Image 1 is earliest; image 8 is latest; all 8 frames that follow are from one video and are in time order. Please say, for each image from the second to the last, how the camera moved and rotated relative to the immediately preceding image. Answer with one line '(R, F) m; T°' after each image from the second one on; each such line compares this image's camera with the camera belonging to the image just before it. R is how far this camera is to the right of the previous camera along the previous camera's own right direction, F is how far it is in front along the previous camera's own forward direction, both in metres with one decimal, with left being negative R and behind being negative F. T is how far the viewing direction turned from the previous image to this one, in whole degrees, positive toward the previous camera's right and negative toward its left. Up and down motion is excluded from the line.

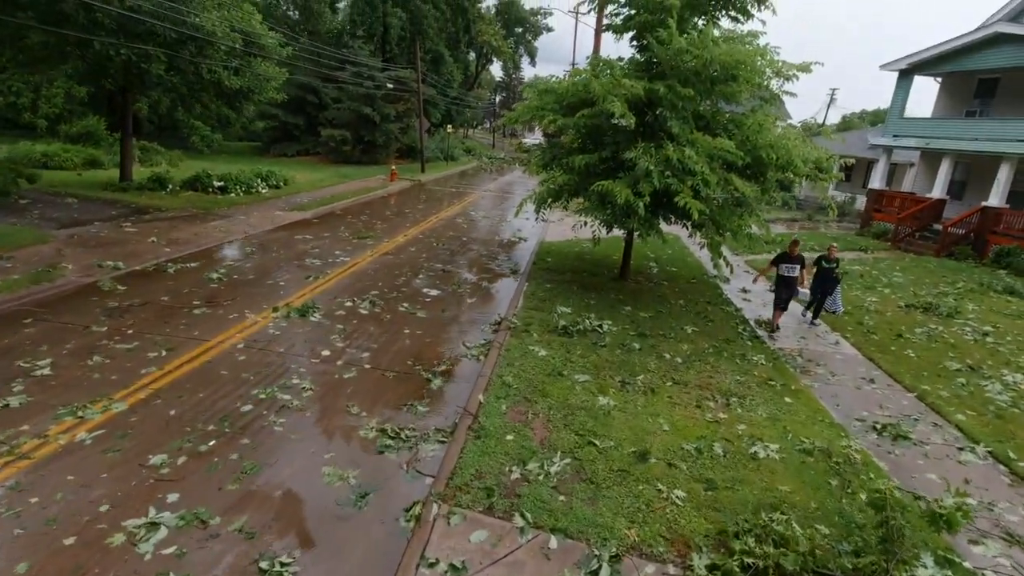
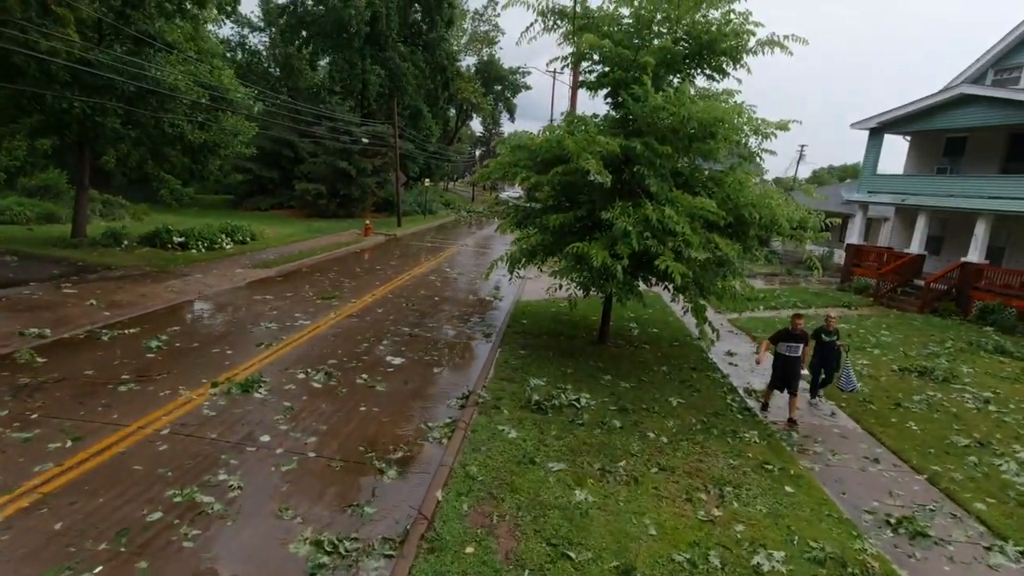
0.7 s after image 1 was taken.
(+0.2, +0.6) m; +2°
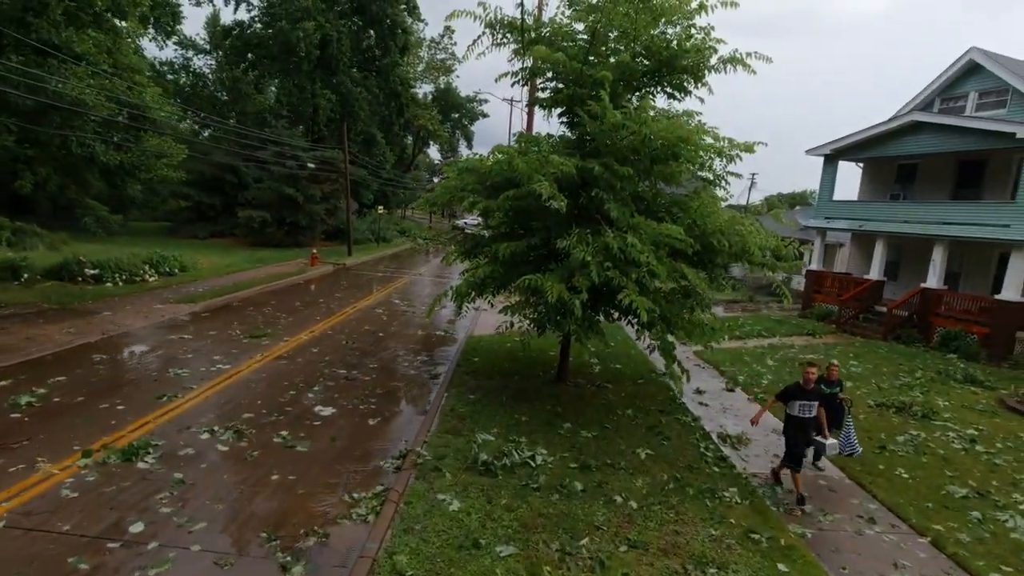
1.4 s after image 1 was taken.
(+0.2, +0.9) m; +4°
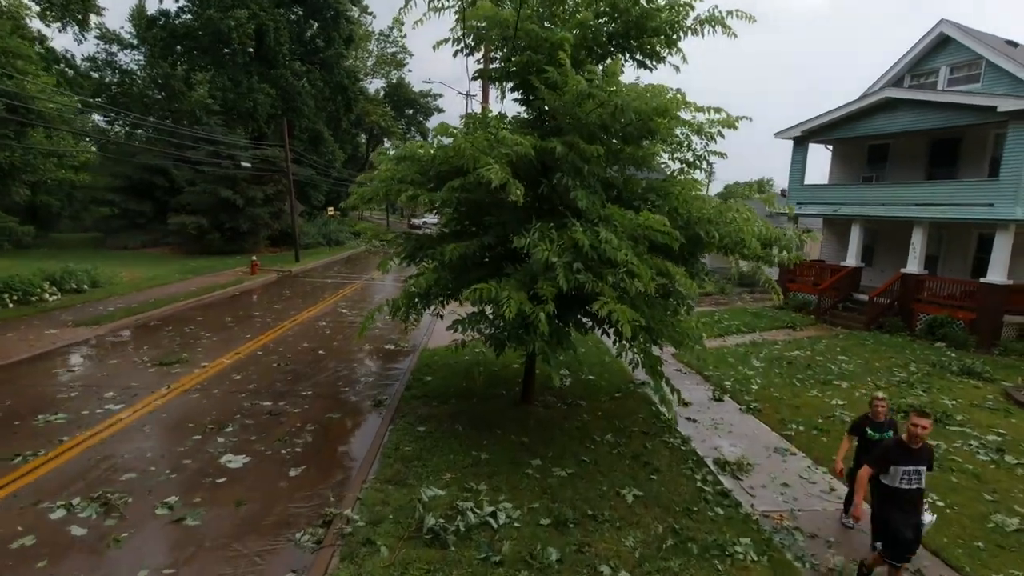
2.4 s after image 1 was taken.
(+0.2, +1.2) m; +4°
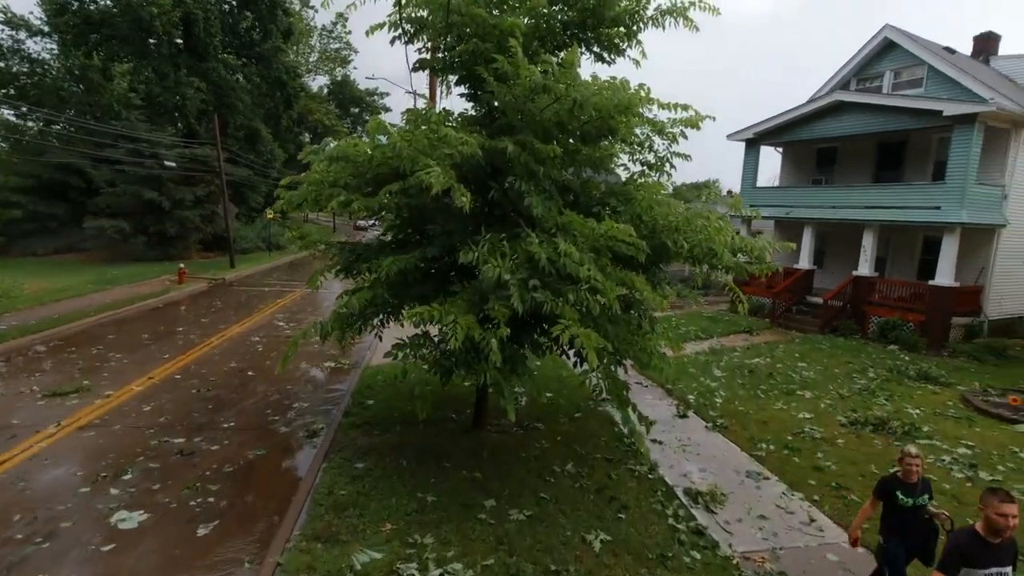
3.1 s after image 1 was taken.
(+0.1, +0.7) m; +5°
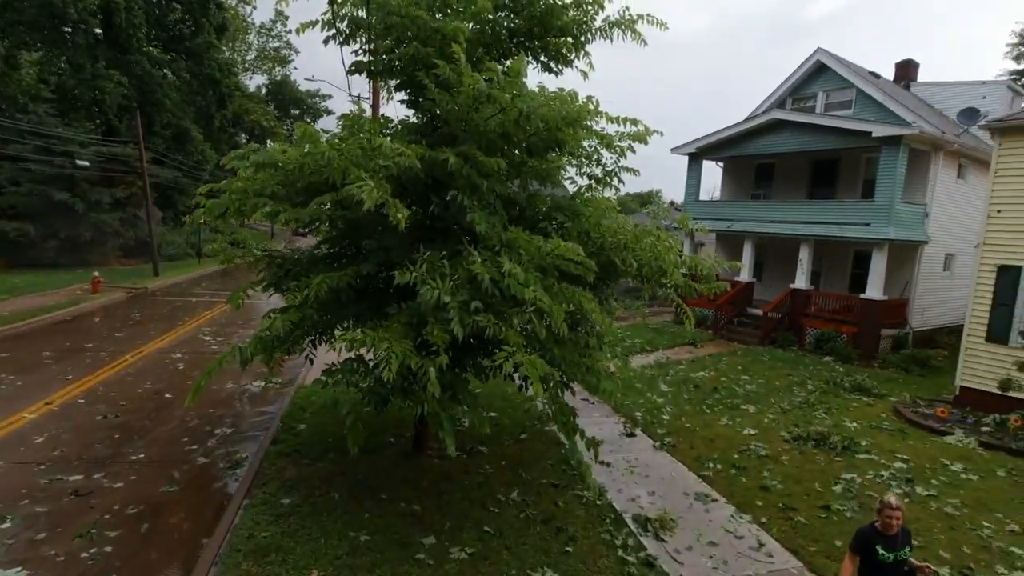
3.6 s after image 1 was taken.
(0.0, +0.3) m; +5°
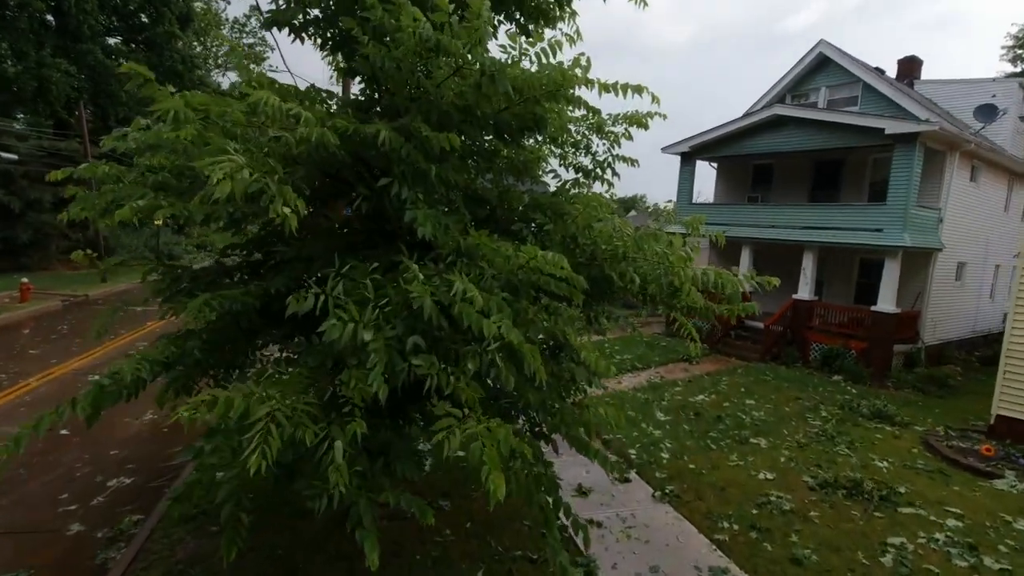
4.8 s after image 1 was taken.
(+0.2, +1.3) m; +2°
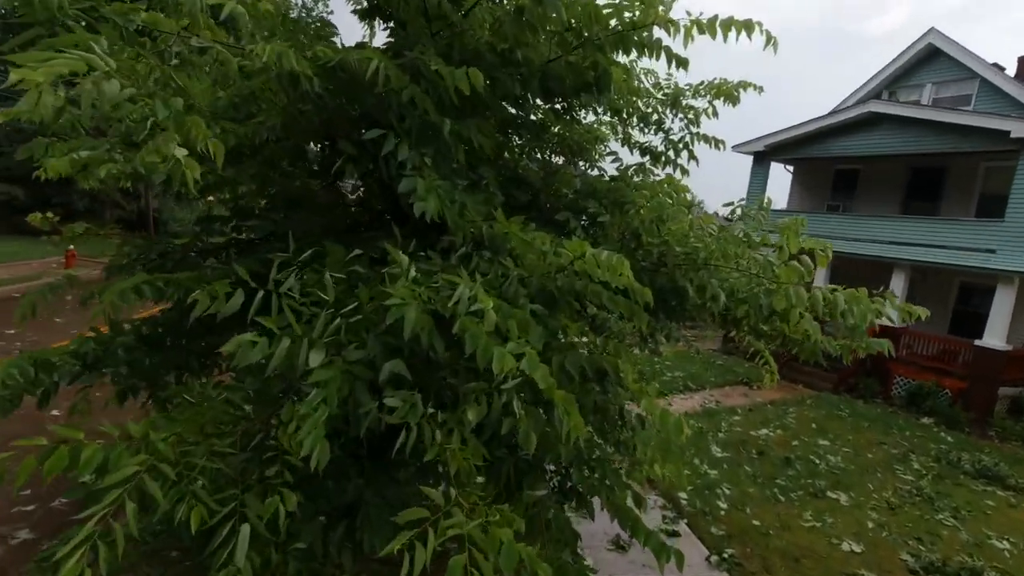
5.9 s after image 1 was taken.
(0.0, +1.0) m; -5°
